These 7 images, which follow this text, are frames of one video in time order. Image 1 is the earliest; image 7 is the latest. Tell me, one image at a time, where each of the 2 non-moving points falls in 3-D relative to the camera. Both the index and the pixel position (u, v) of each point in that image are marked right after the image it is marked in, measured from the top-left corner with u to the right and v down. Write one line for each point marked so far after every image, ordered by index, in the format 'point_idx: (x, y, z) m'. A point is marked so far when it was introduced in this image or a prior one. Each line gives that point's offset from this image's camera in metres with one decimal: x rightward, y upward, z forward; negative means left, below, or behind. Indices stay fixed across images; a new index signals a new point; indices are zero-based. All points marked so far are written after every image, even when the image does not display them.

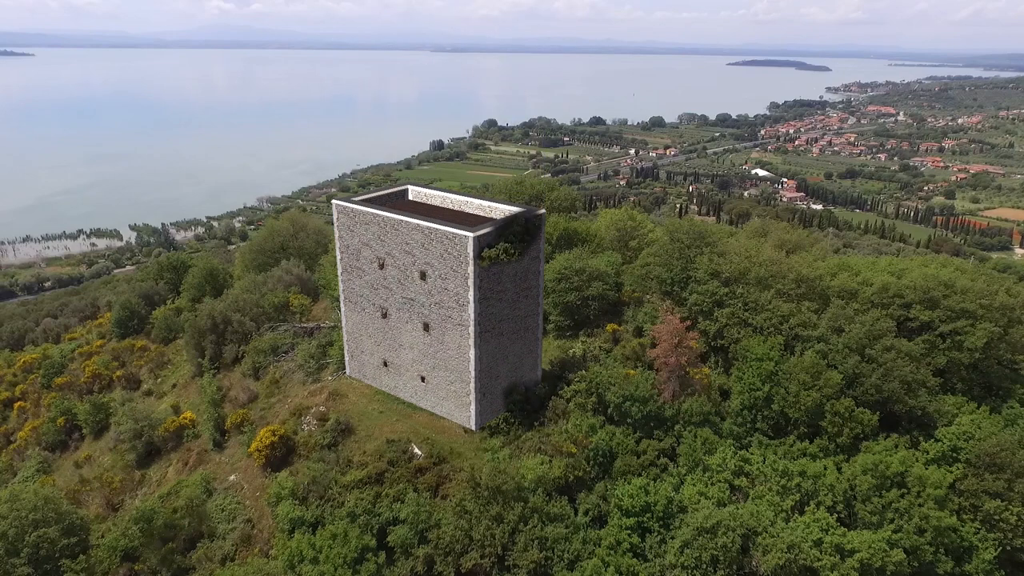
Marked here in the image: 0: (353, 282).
0: (-4.1, +0.2, +18.4) m
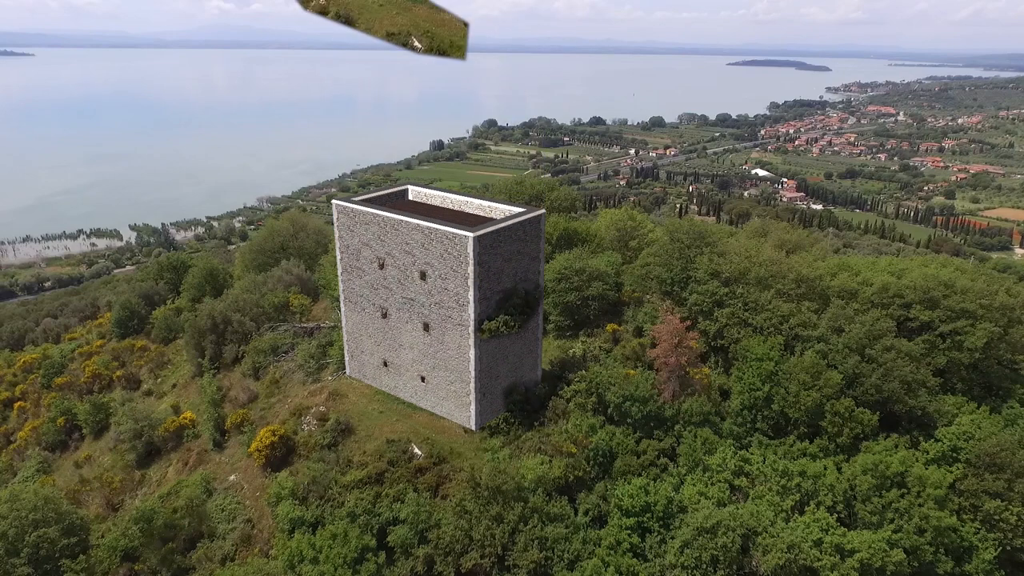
0: (-4.1, +0.2, +18.4) m
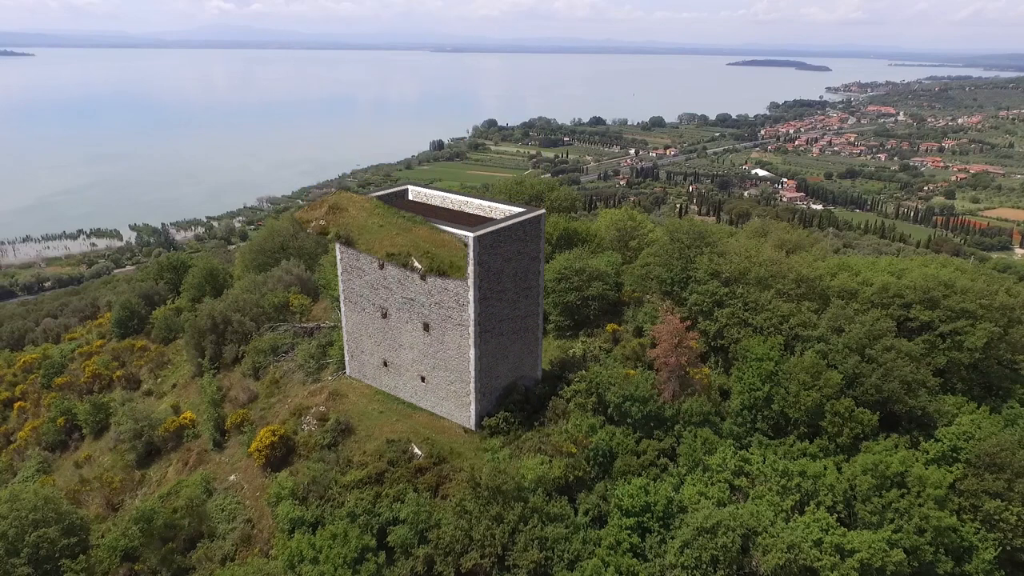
0: (-4.1, +0.2, +18.4) m
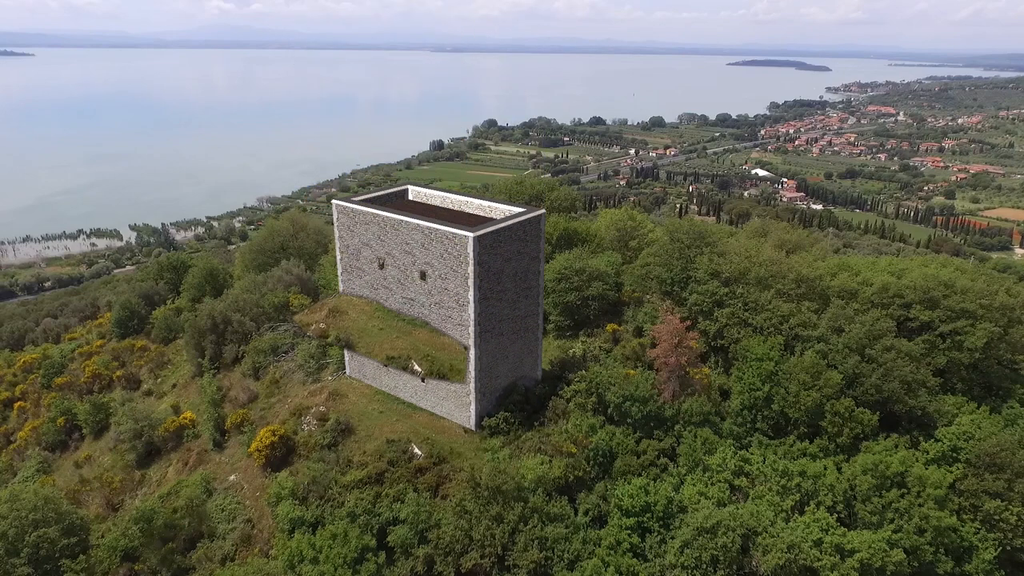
0: (-4.1, +0.2, +18.4) m
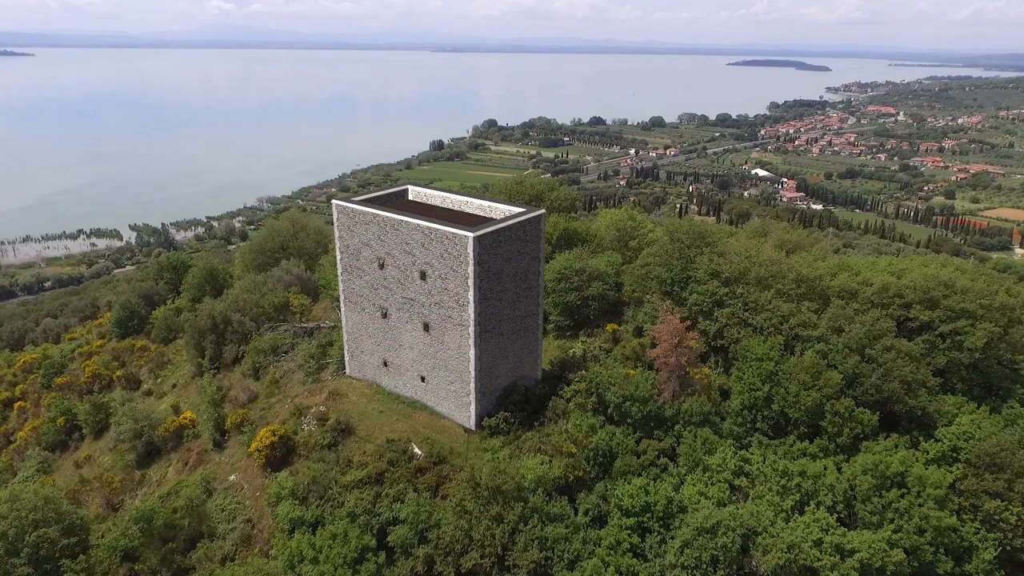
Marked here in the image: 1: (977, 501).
0: (-4.1, +0.2, +18.4) m
1: (+9.6, -4.4, +14.7) m
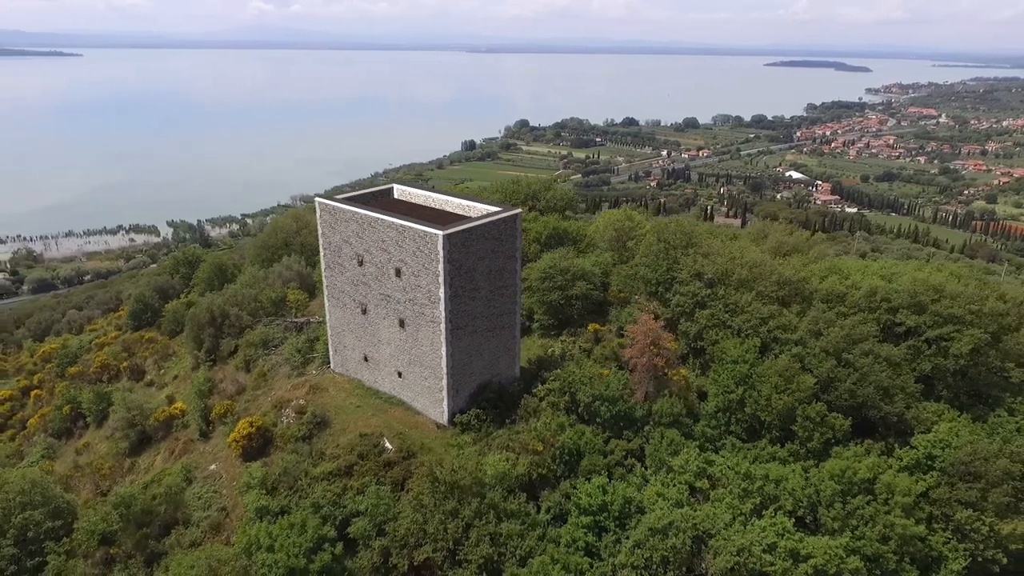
0: (-4.7, +0.3, +18.7) m
1: (+8.8, -4.5, +14.4) m
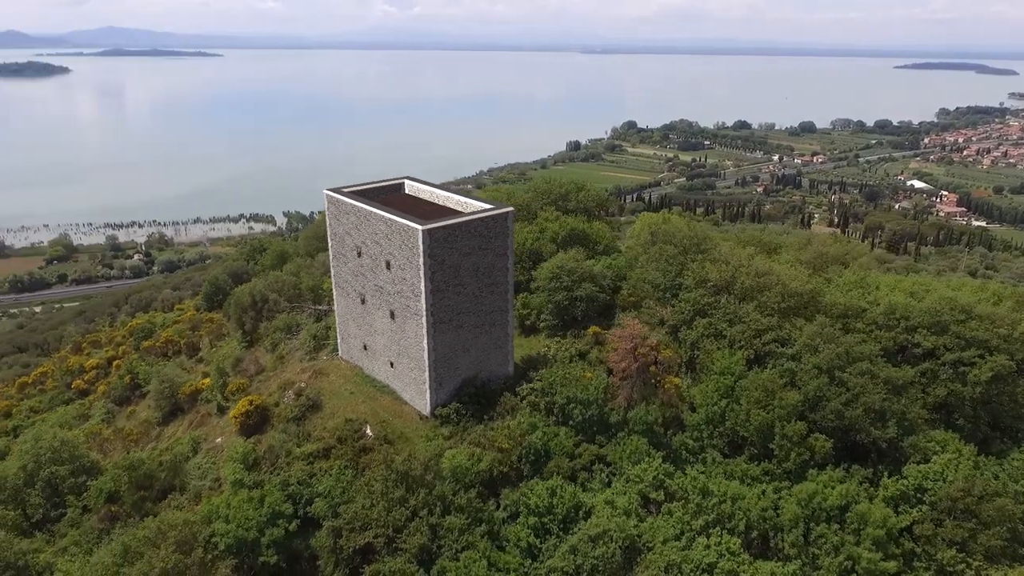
0: (-4.7, +0.6, +19.5) m
1: (+7.7, -4.8, +13.3) m
